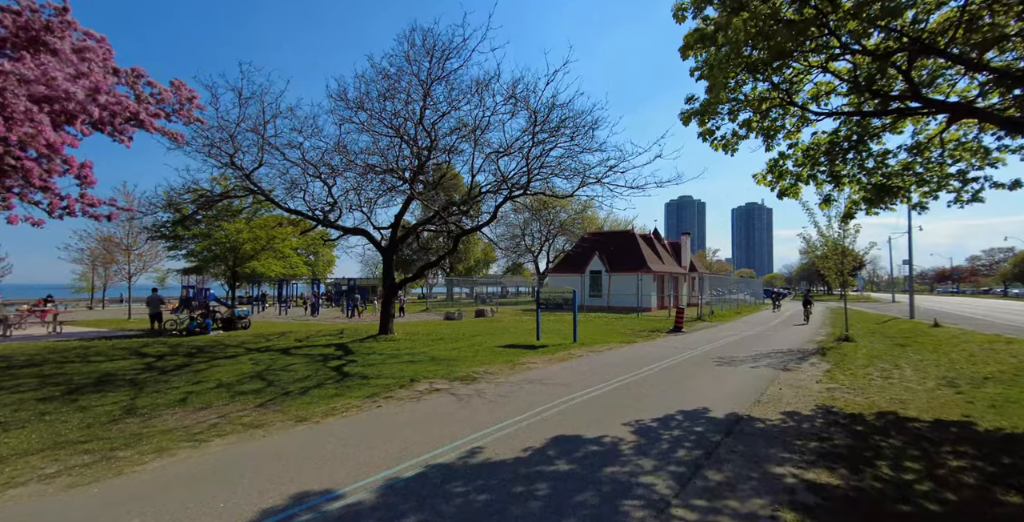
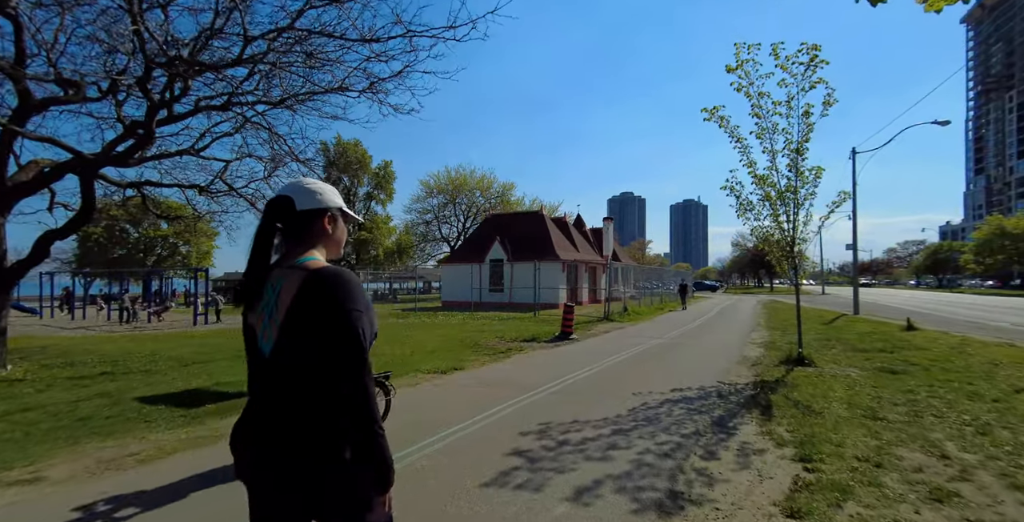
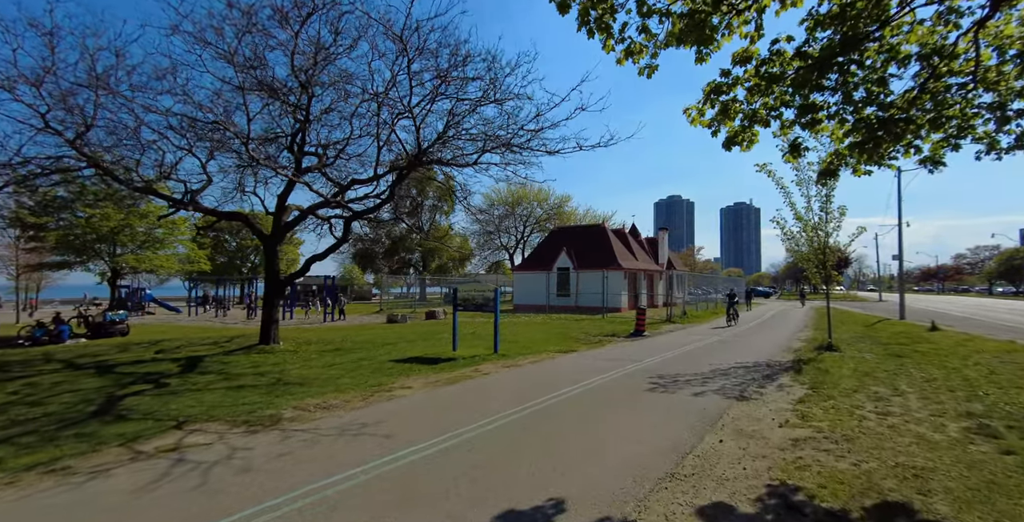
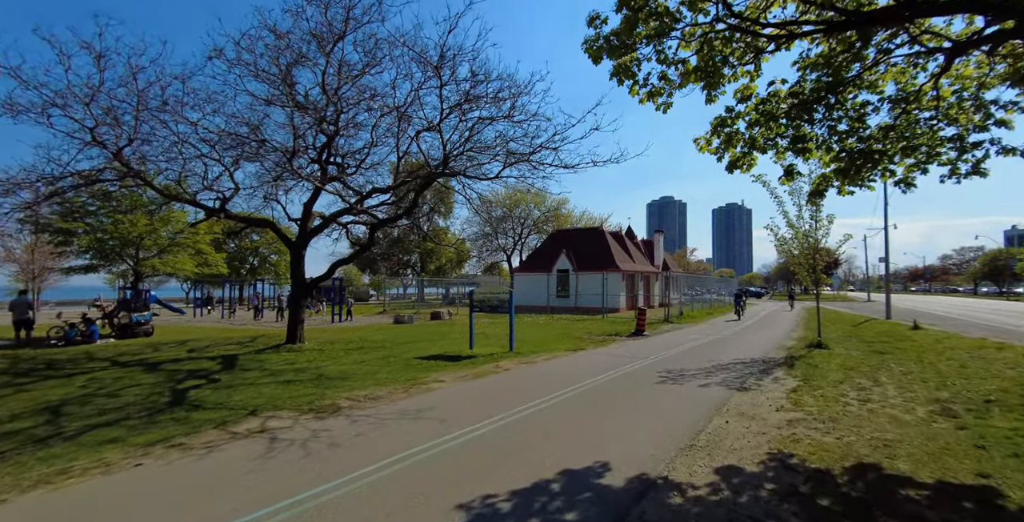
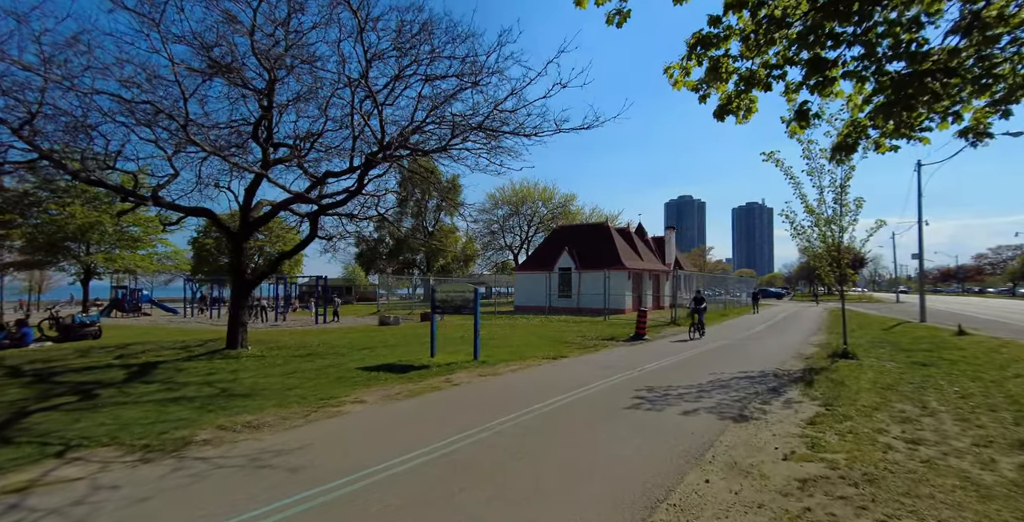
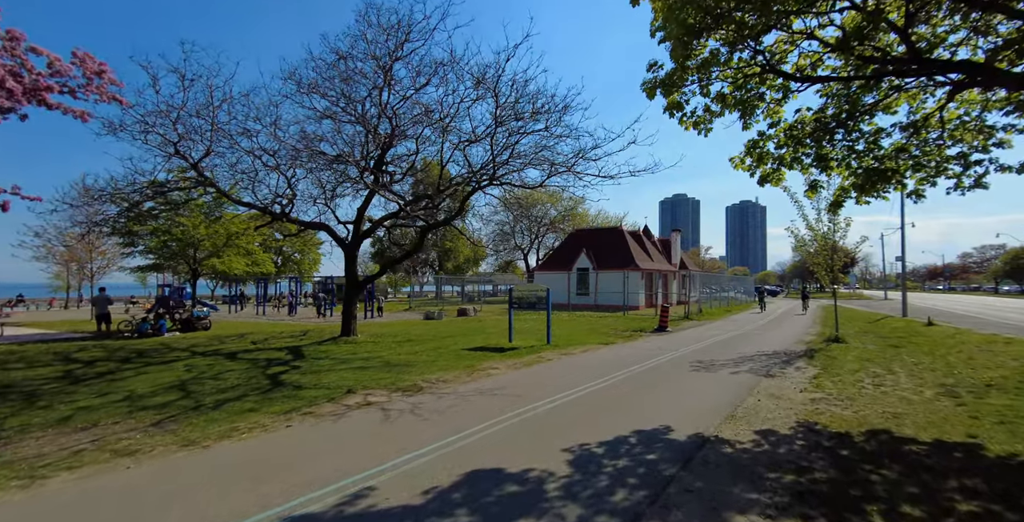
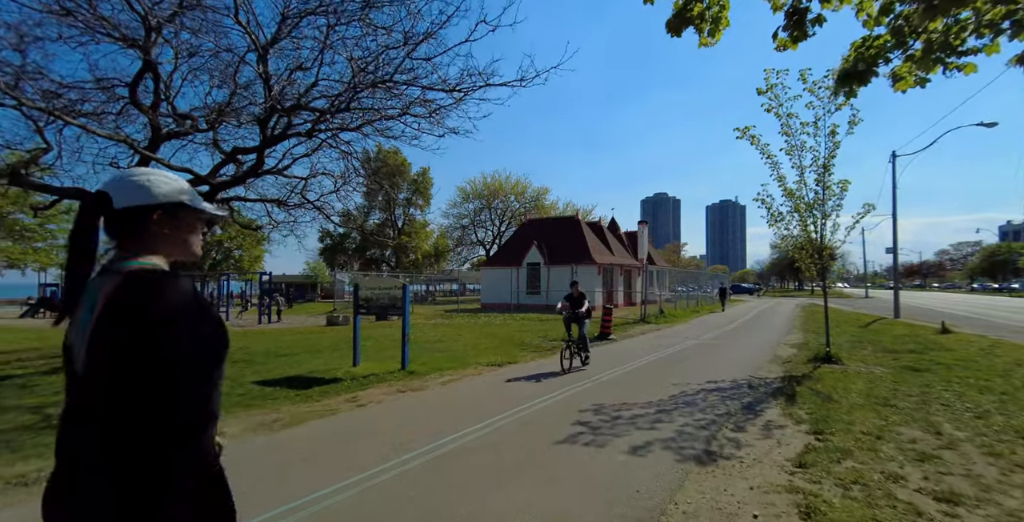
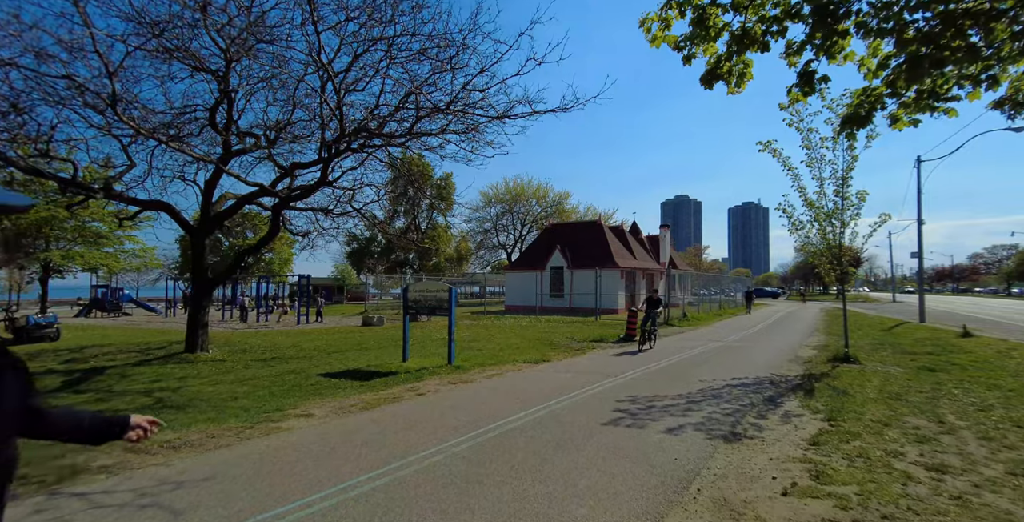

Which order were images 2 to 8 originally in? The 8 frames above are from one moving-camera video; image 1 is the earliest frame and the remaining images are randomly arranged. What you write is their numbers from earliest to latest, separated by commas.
6, 4, 3, 5, 8, 7, 2
